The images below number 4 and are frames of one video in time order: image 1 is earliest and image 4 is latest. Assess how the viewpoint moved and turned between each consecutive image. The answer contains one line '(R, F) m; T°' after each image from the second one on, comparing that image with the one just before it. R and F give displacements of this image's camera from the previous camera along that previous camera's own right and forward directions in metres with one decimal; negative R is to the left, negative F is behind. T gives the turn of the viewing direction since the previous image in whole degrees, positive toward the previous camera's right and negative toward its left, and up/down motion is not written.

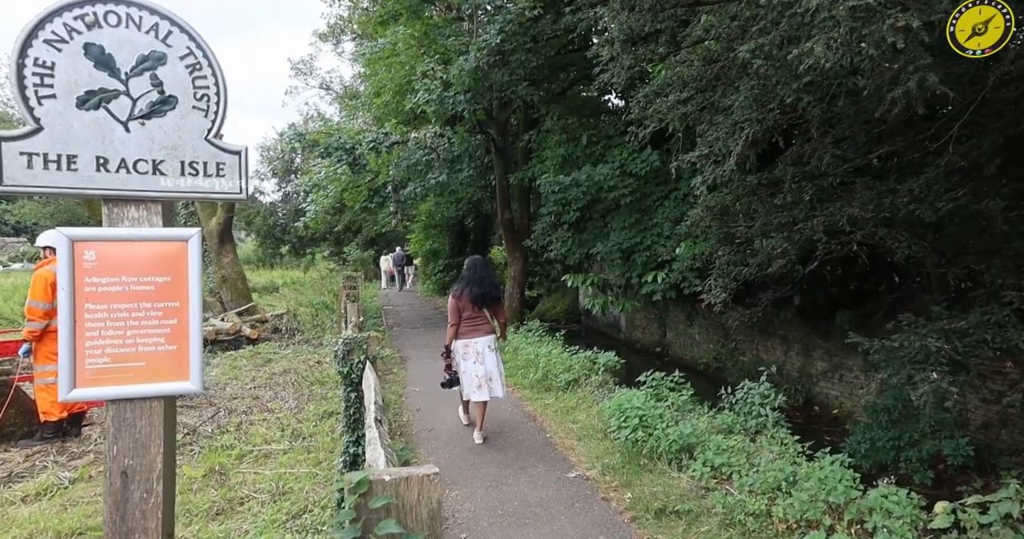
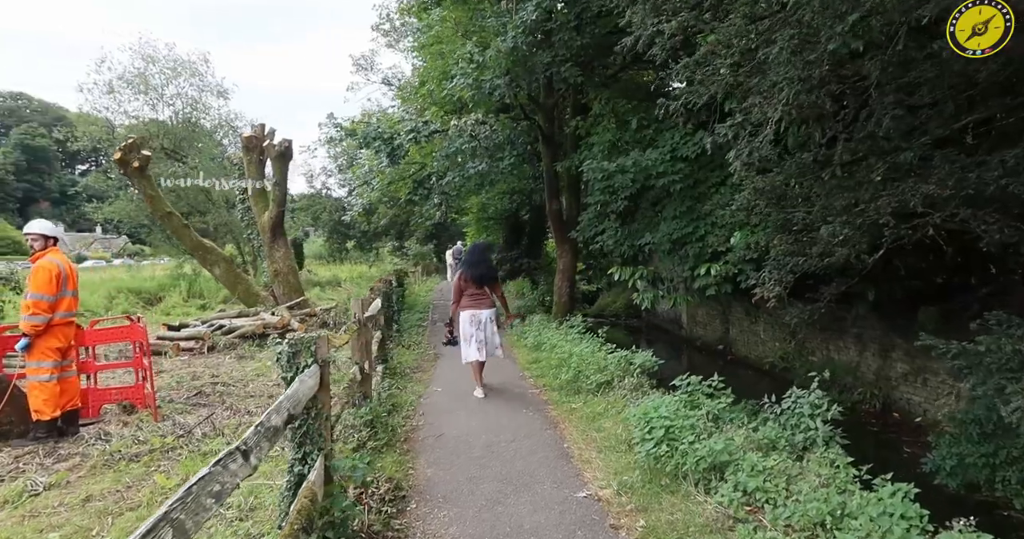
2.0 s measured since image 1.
(+0.4, +0.5) m; -6°
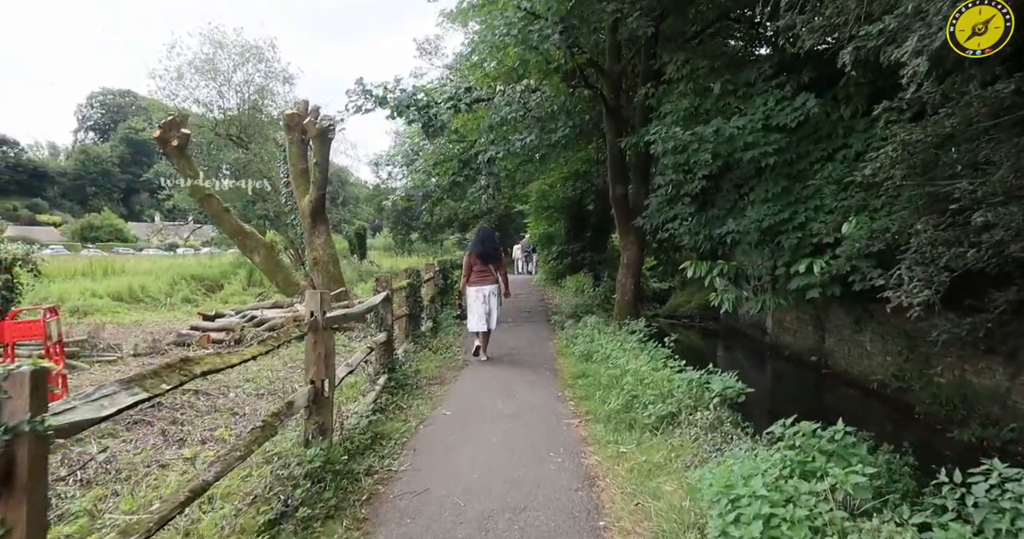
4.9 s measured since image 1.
(+0.3, +1.5) m; -7°
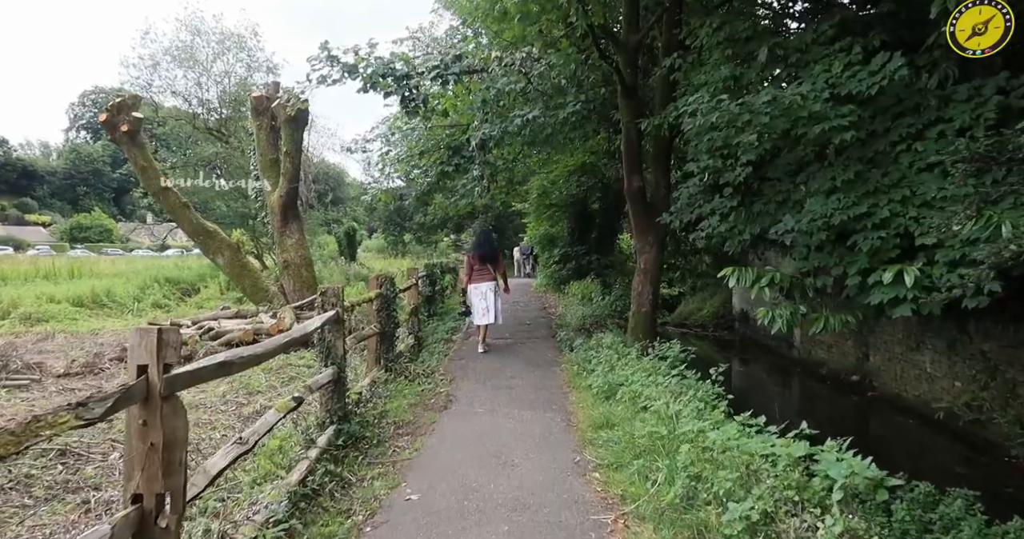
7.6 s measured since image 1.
(0.0, +1.6) m; 0°
